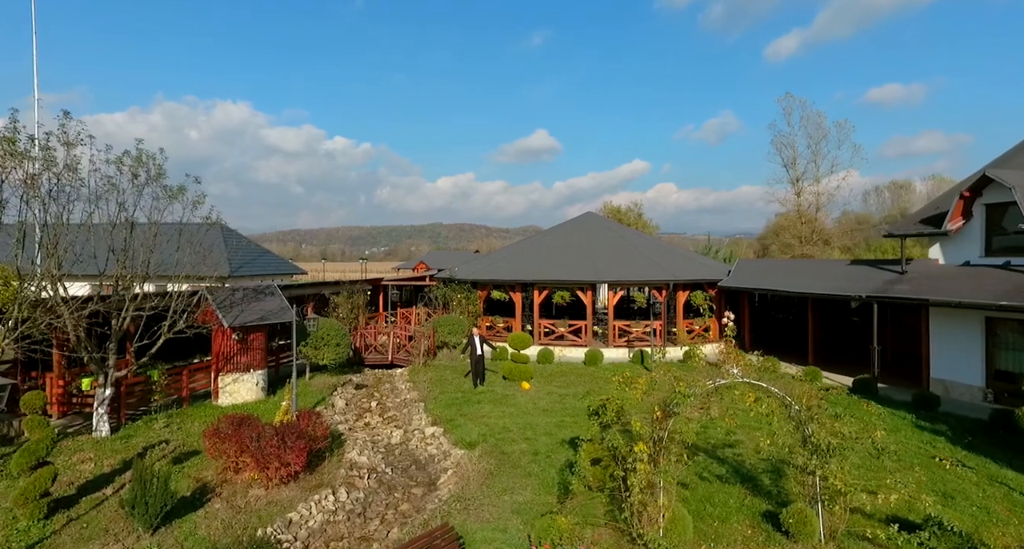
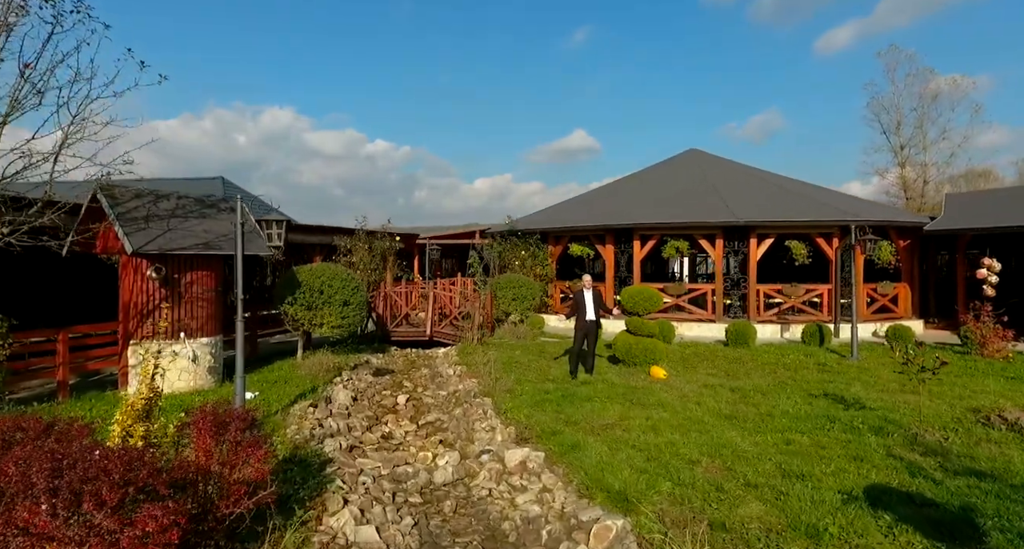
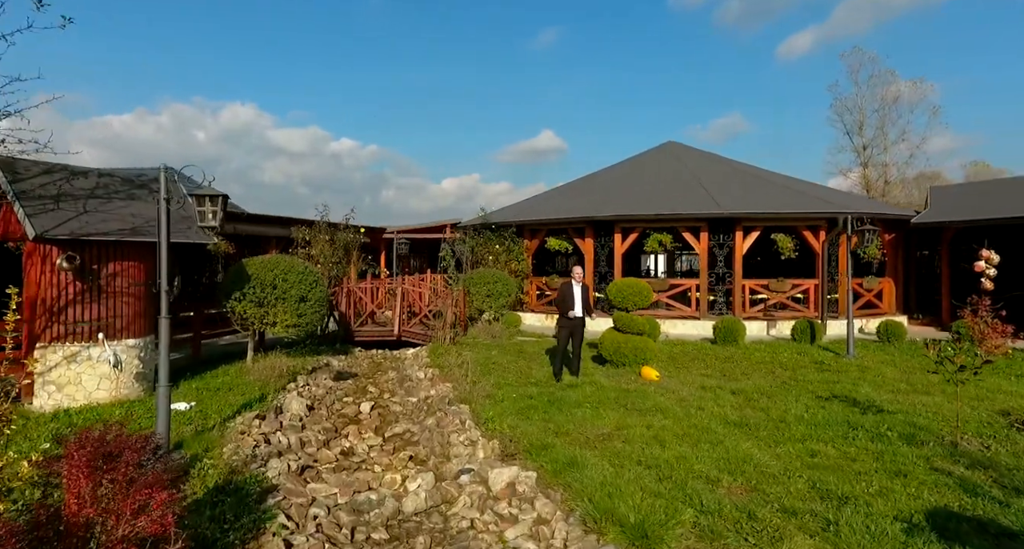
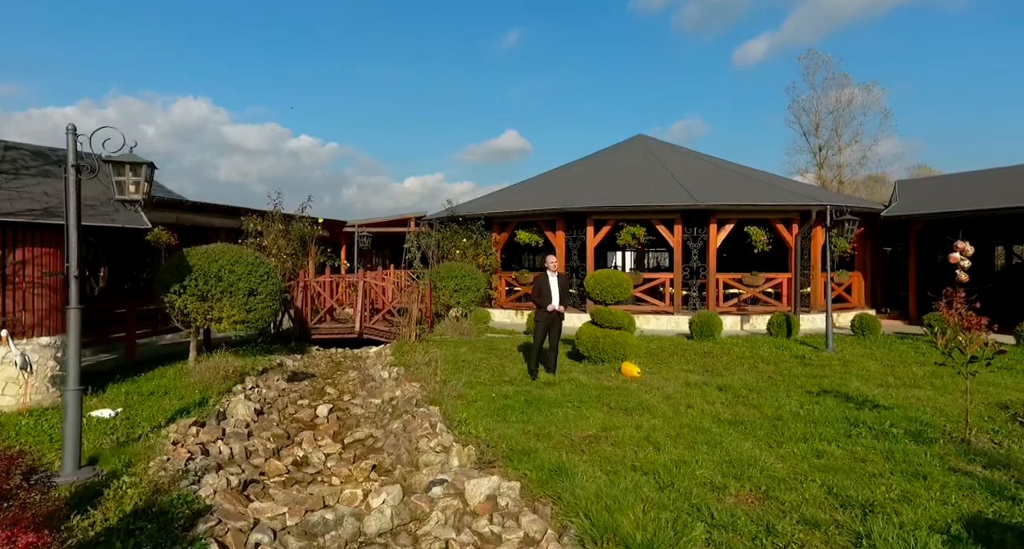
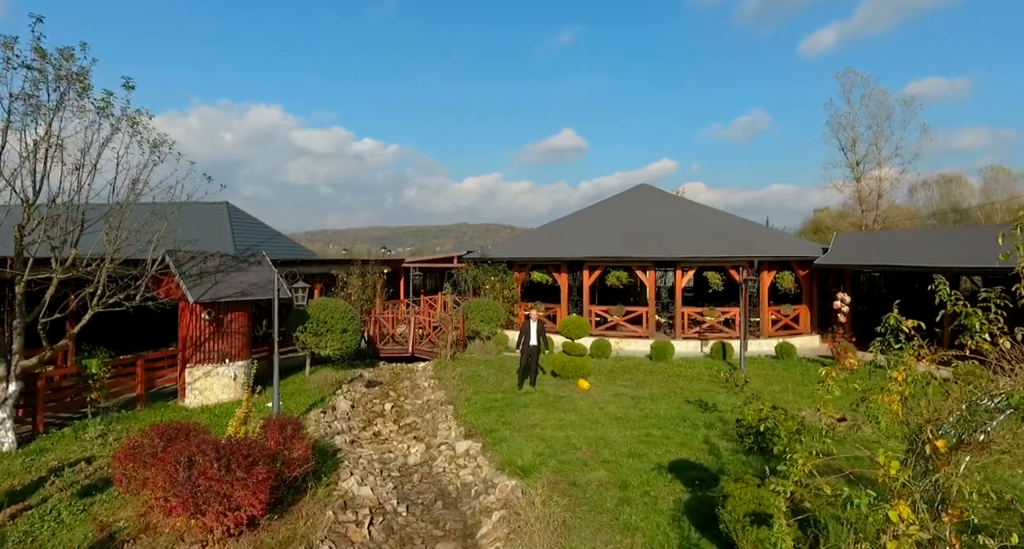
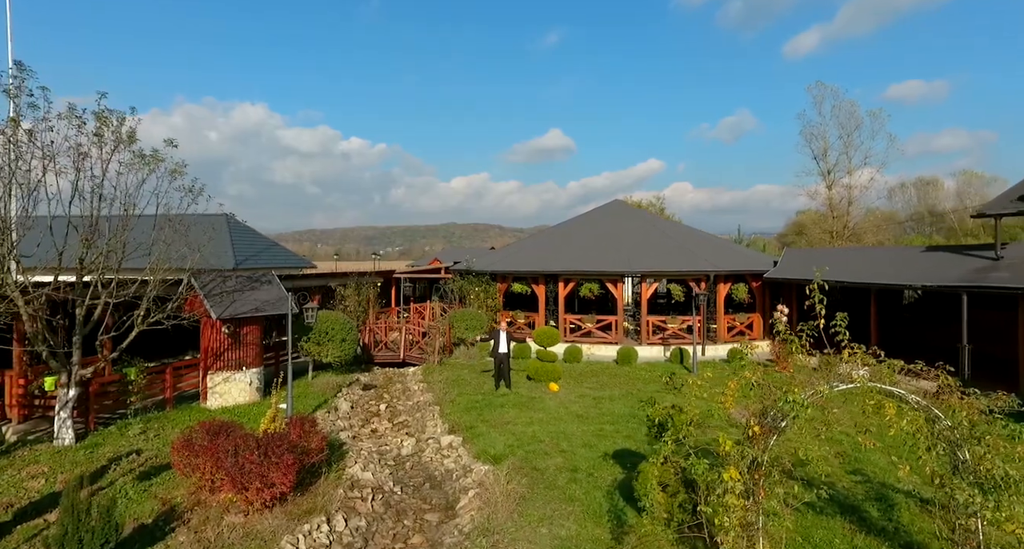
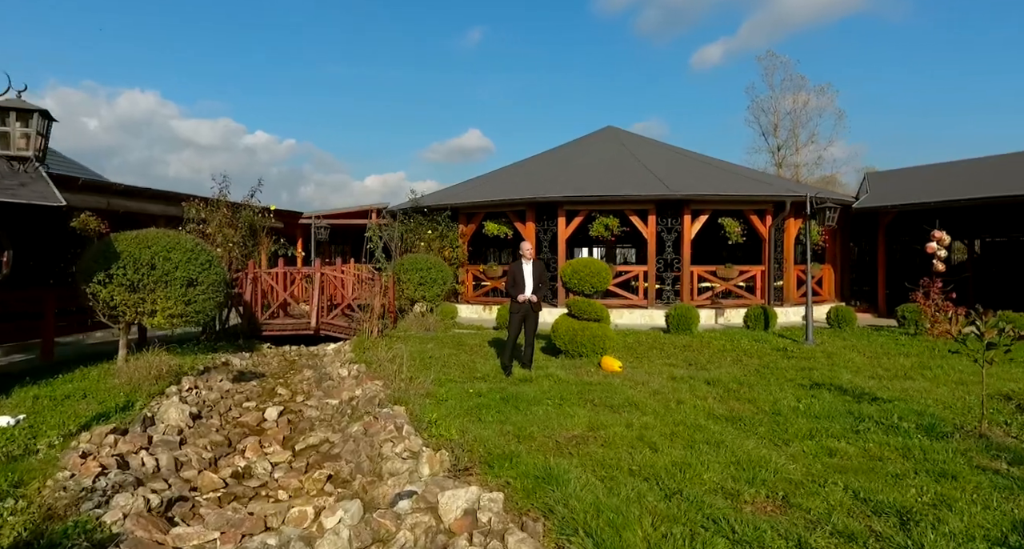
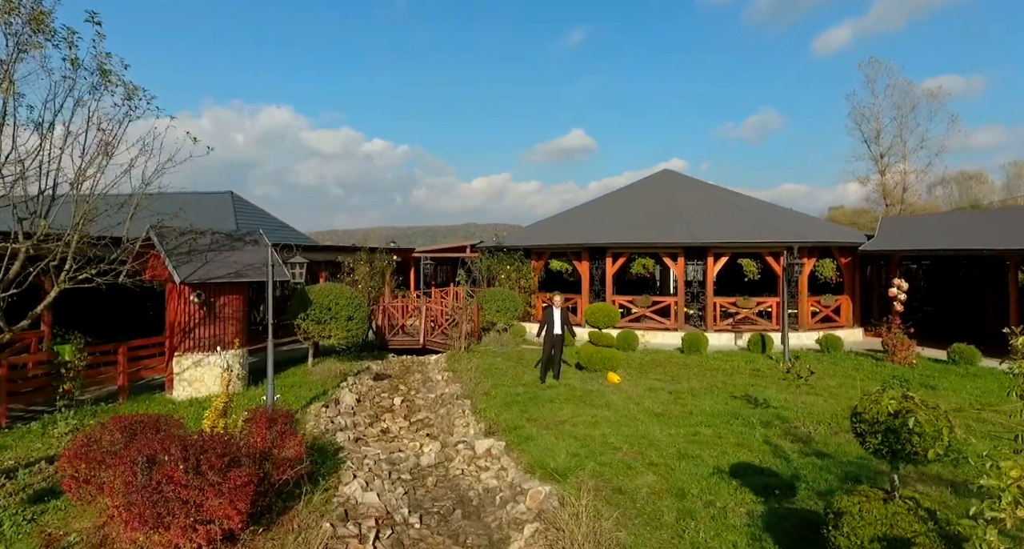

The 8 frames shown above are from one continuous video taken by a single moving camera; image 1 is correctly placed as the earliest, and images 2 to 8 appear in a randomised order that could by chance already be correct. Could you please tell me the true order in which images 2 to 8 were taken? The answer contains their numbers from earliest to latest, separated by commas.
6, 5, 8, 2, 3, 4, 7
